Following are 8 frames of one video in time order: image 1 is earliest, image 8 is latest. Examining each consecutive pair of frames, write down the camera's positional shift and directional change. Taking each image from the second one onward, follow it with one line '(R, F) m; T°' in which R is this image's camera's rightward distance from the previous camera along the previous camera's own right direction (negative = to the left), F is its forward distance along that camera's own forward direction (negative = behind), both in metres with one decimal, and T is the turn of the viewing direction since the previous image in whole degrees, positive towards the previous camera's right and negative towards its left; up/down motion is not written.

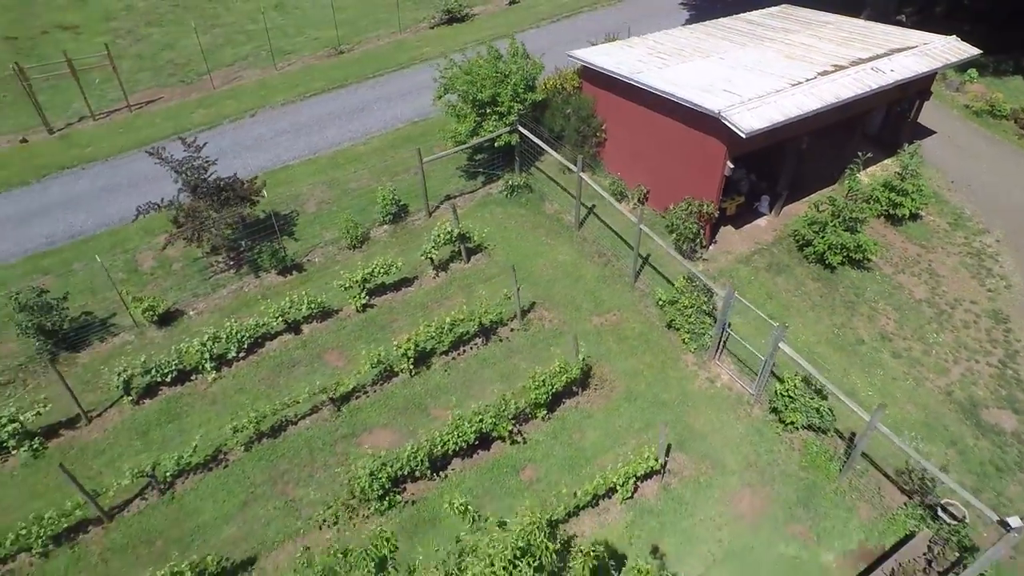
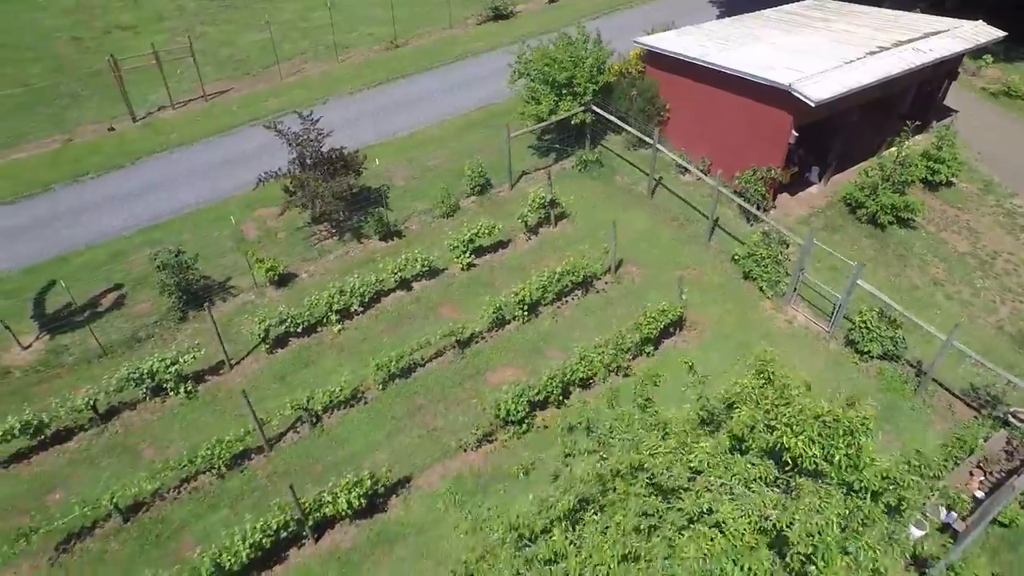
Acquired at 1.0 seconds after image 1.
(-2.6, -1.3) m; +2°
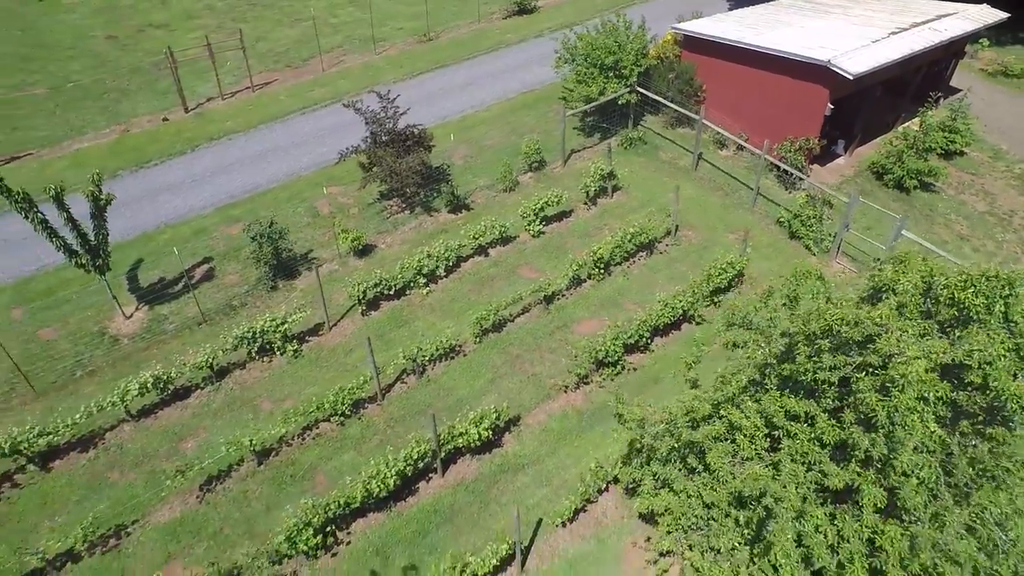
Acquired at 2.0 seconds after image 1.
(-2.4, -1.1) m; +3°
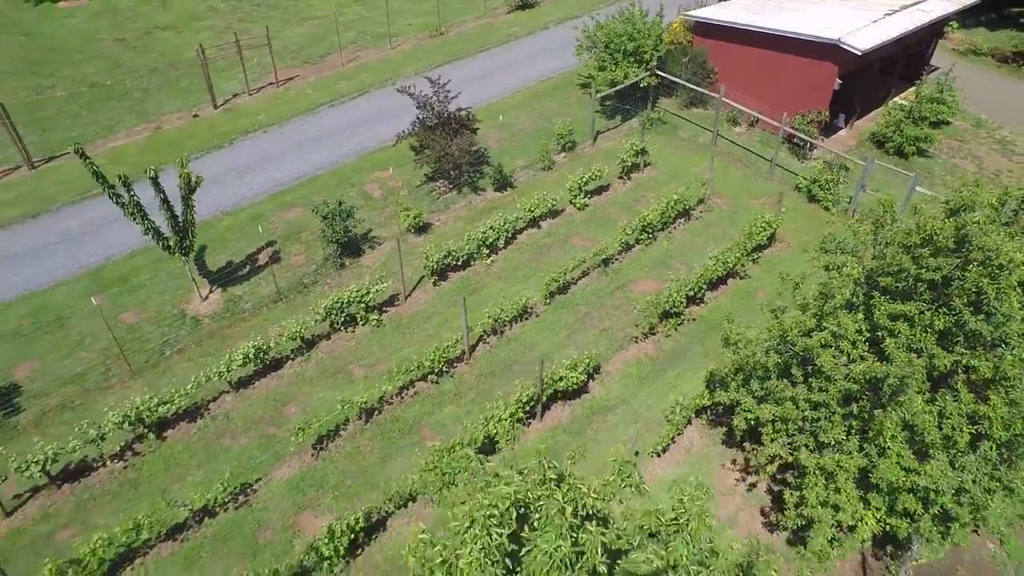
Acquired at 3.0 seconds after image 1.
(-2.5, -1.0) m; +4°
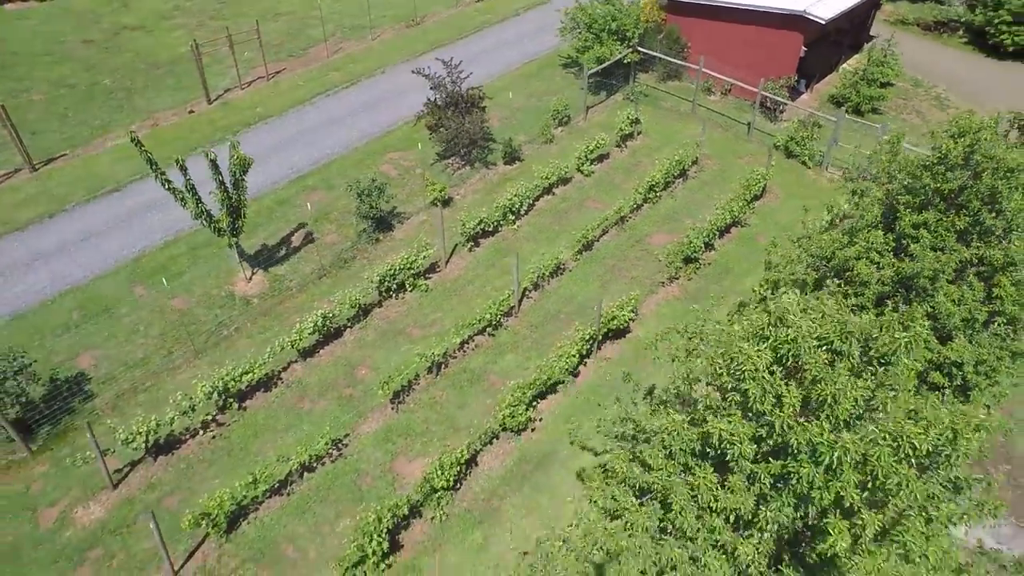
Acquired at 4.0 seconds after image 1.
(-2.5, -1.1) m; +6°
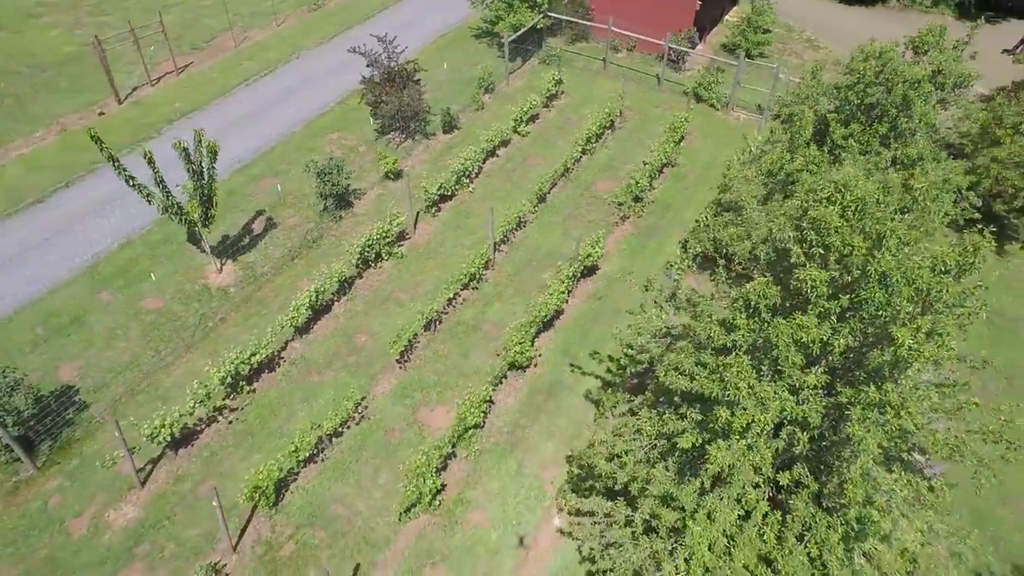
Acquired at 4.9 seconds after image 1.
(-2.2, -0.8) m; +9°
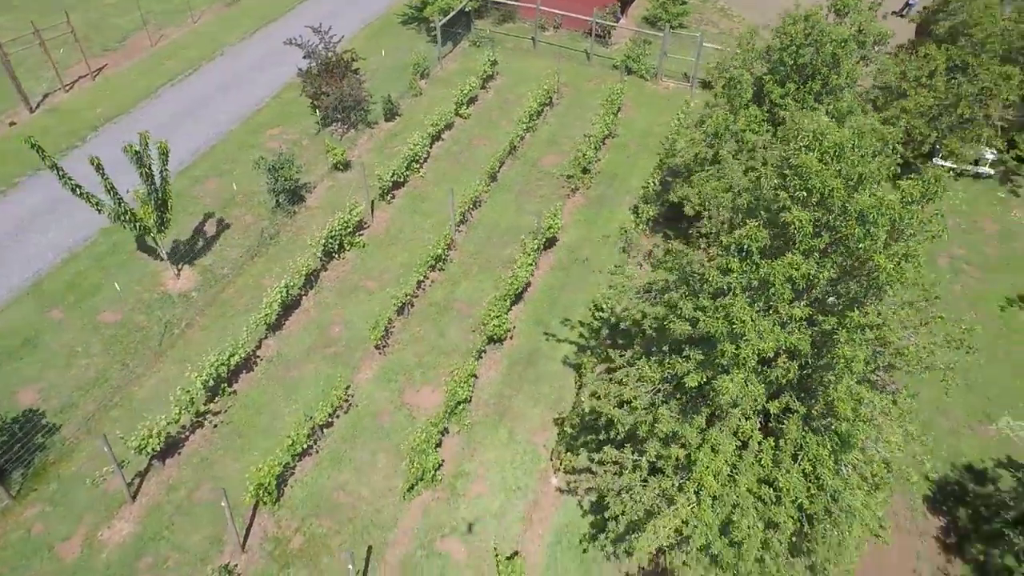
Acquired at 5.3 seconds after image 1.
(-1.0, -0.3) m; +6°
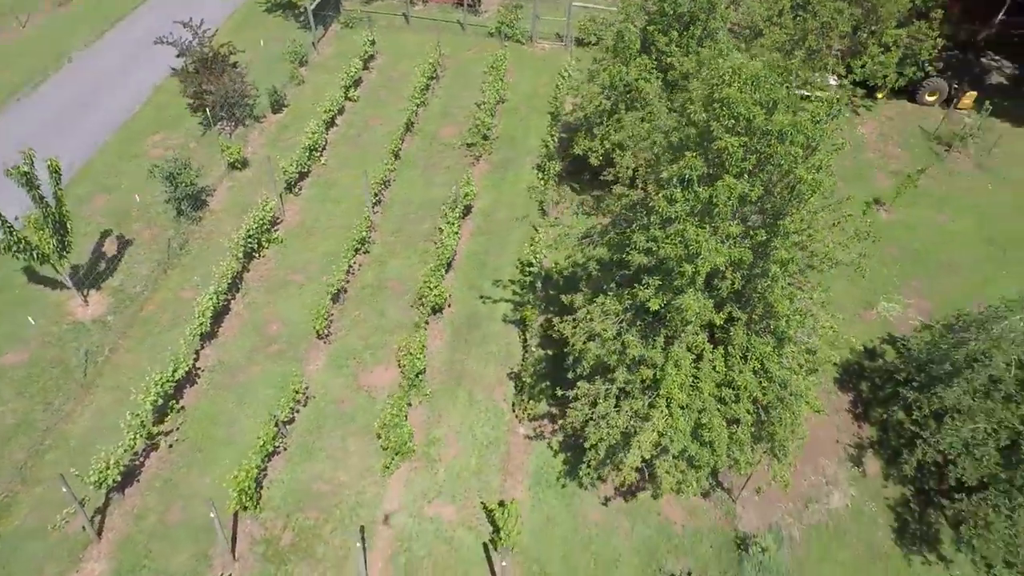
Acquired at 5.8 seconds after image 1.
(-1.2, -0.4) m; +10°
